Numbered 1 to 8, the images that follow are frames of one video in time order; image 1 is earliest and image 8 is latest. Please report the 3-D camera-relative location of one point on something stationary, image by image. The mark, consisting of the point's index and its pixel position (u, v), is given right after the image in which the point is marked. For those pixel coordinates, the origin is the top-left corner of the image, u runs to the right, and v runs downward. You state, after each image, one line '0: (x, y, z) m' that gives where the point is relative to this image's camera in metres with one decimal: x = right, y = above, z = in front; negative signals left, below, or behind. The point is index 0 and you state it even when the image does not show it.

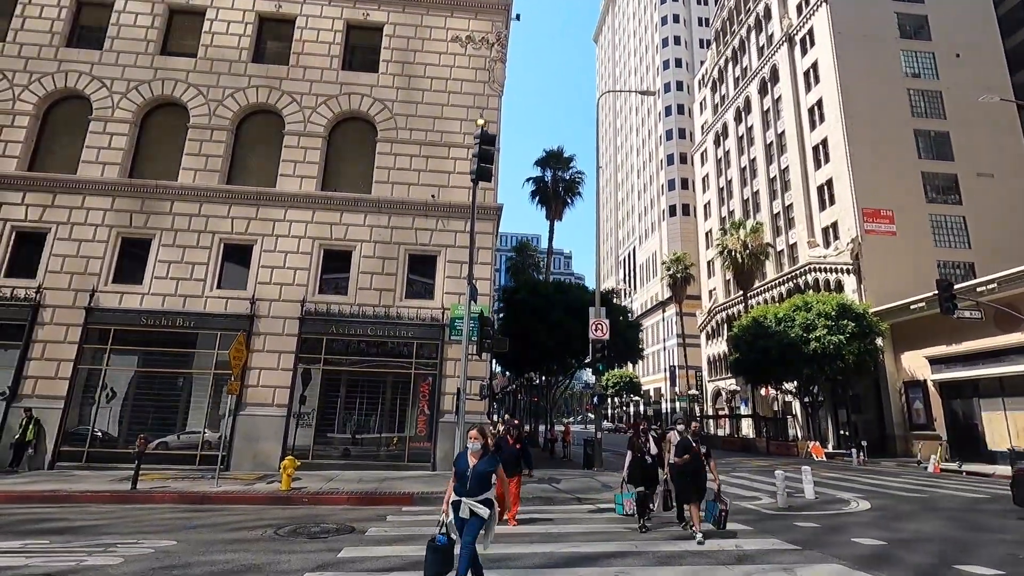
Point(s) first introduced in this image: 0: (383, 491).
0: (-3.2, -5.0, +13.2) m
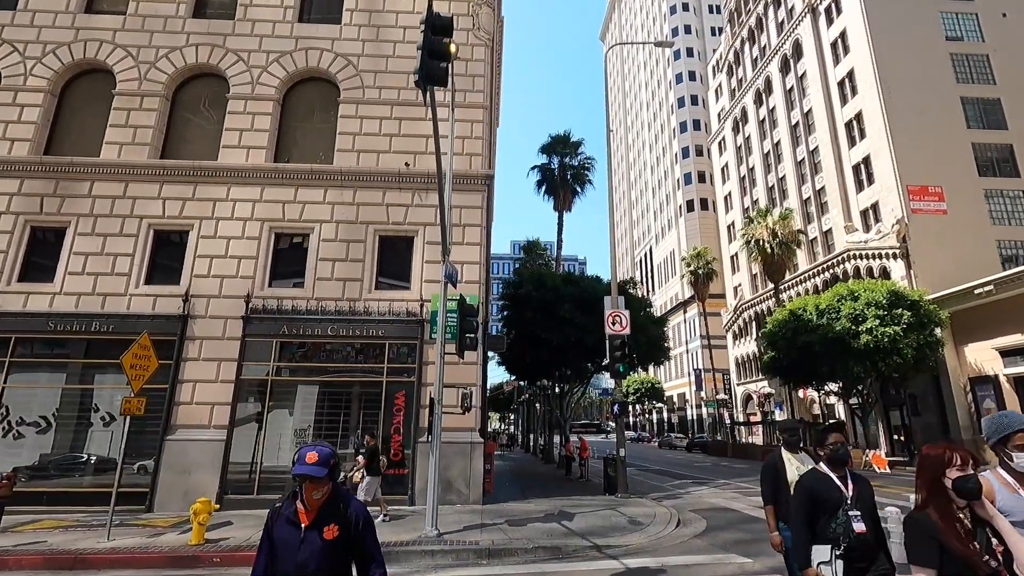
0: (-3.3, -4.6, +9.7) m
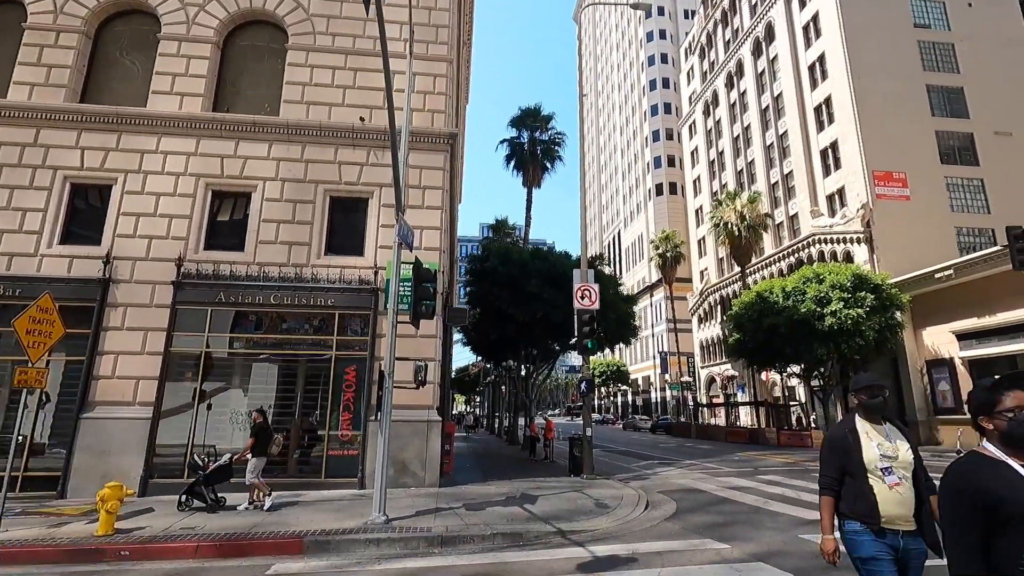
0: (-4.0, -3.9, +8.7) m
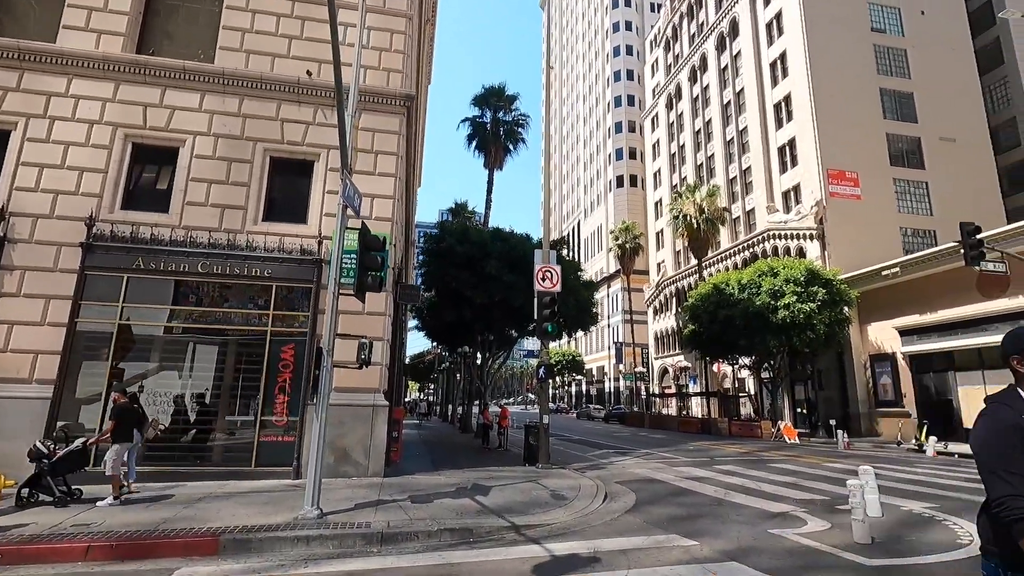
0: (-4.7, -3.3, +7.5) m
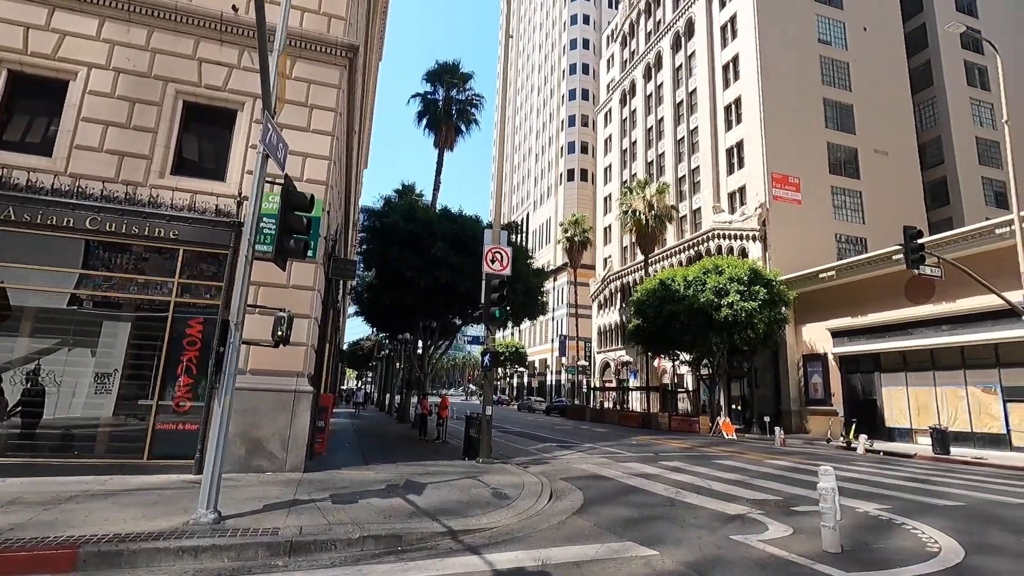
0: (-5.5, -2.8, +6.1) m
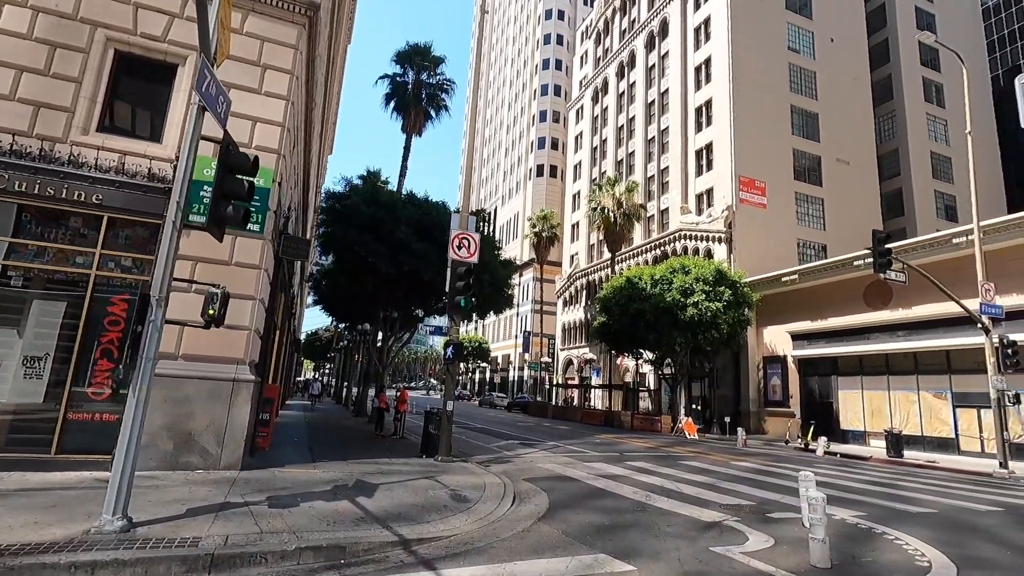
0: (-5.9, -2.4, +5.0) m
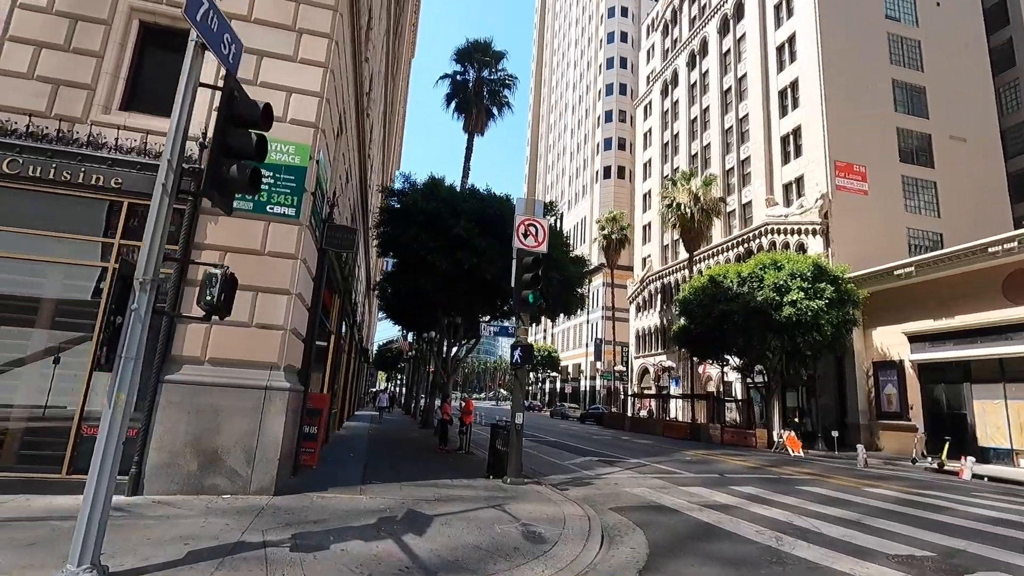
0: (-5.2, -2.2, +3.8) m
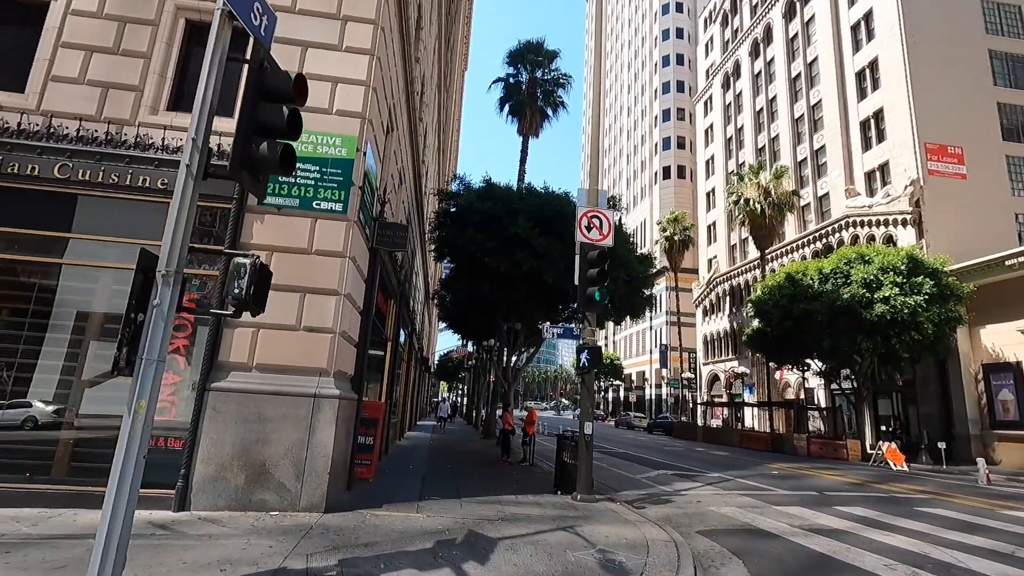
0: (-4.7, -2.2, +3.5) m
